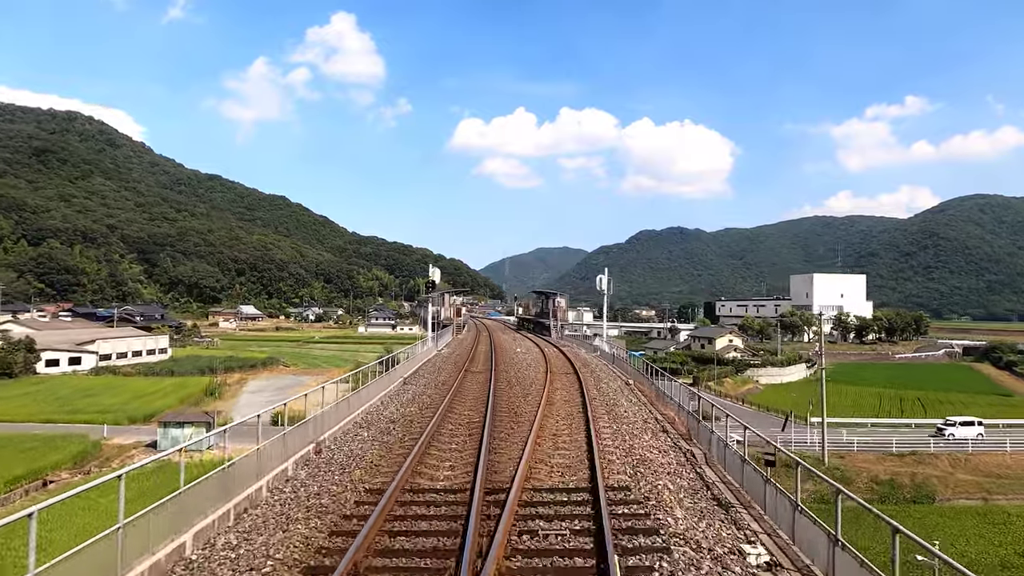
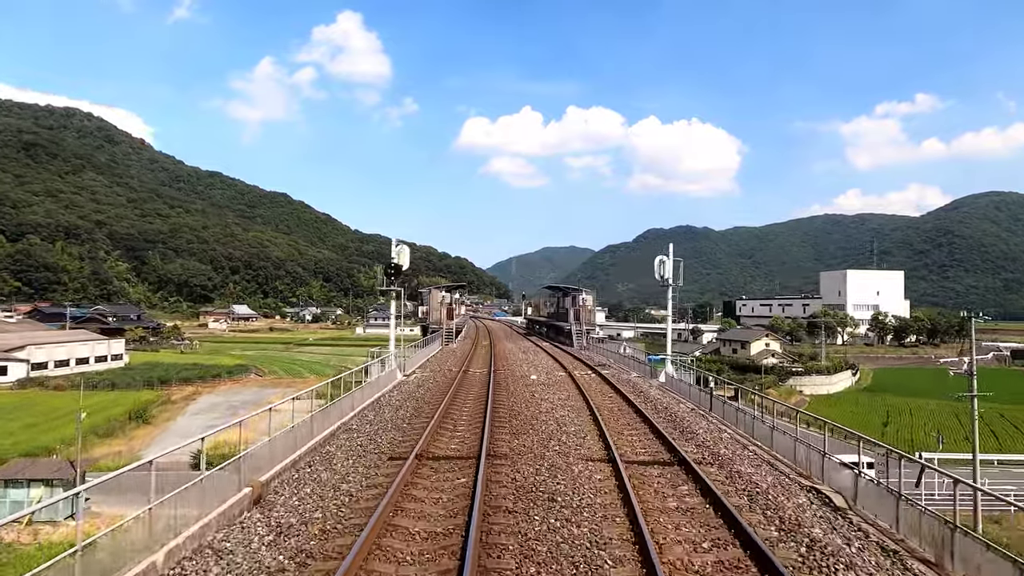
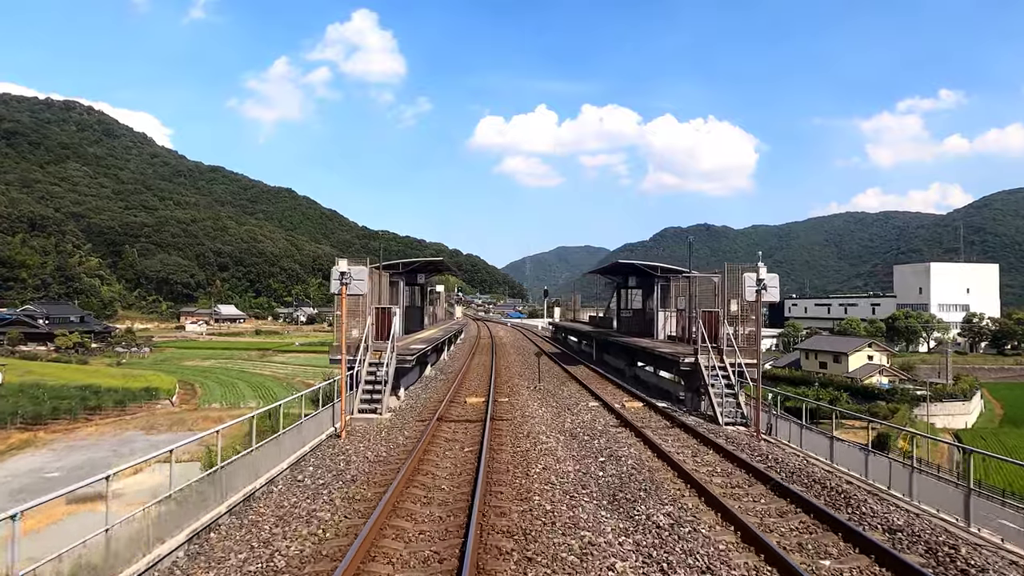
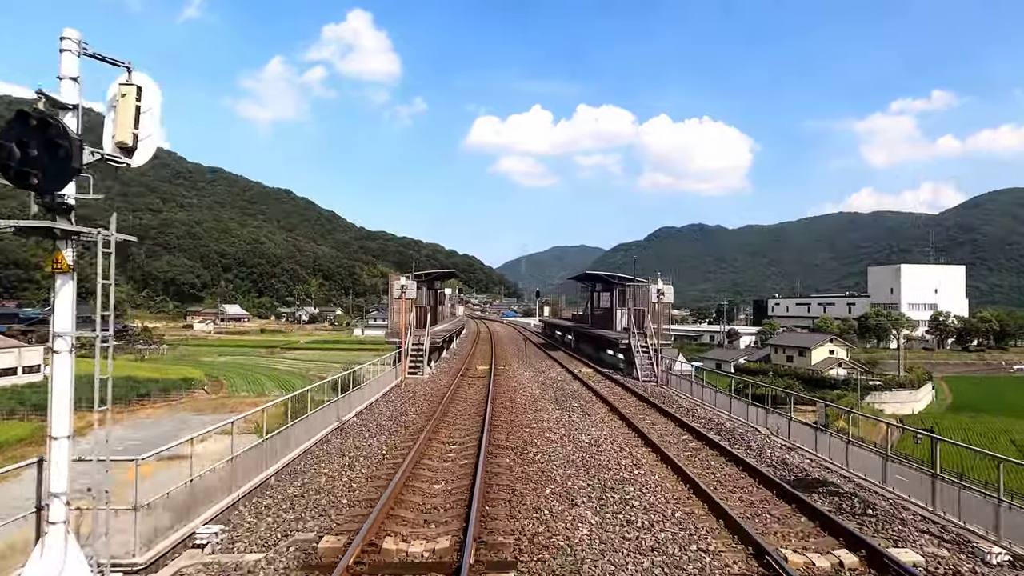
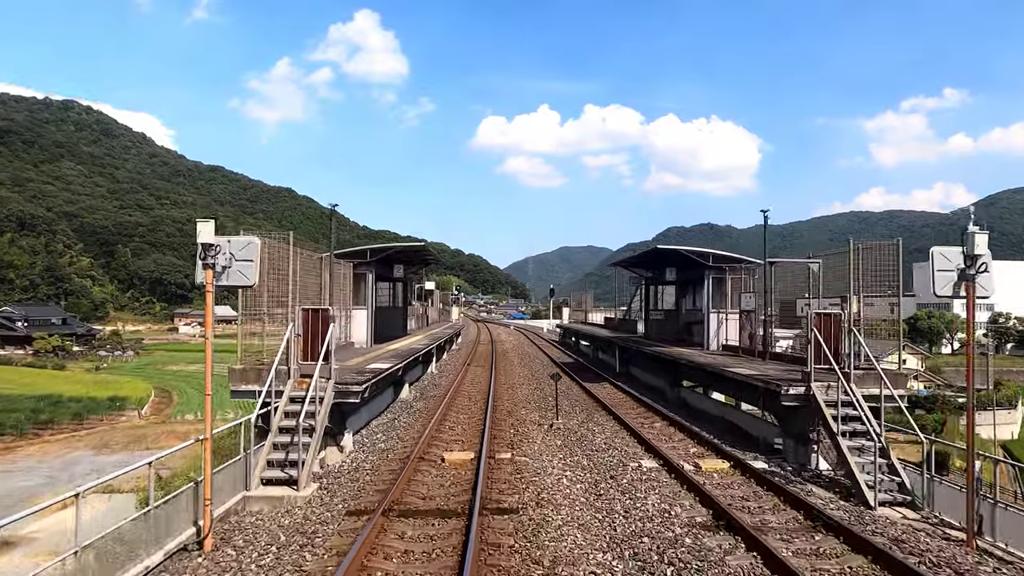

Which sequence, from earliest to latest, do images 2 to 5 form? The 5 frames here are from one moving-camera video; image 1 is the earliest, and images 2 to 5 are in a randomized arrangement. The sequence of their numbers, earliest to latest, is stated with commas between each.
2, 4, 3, 5
